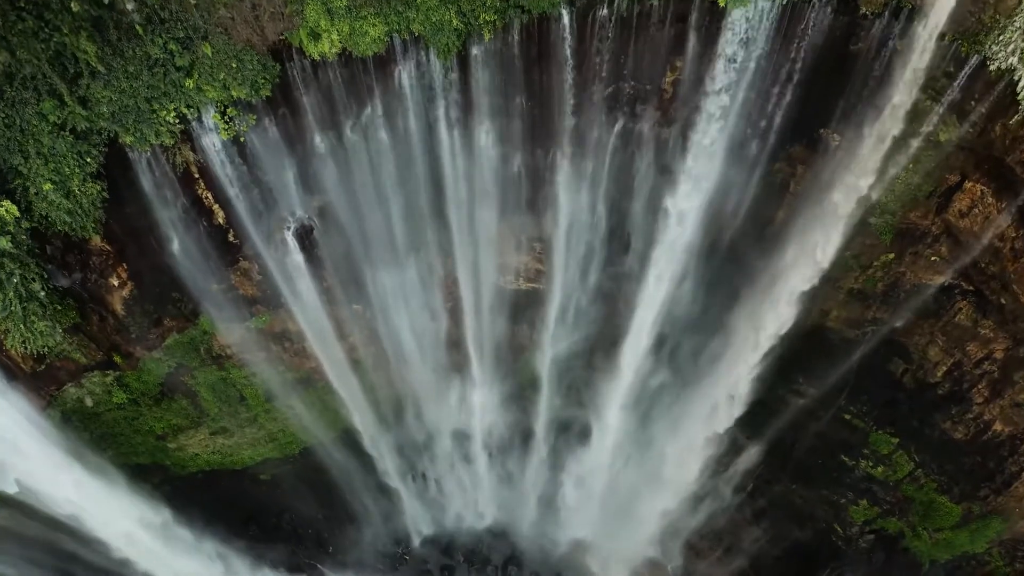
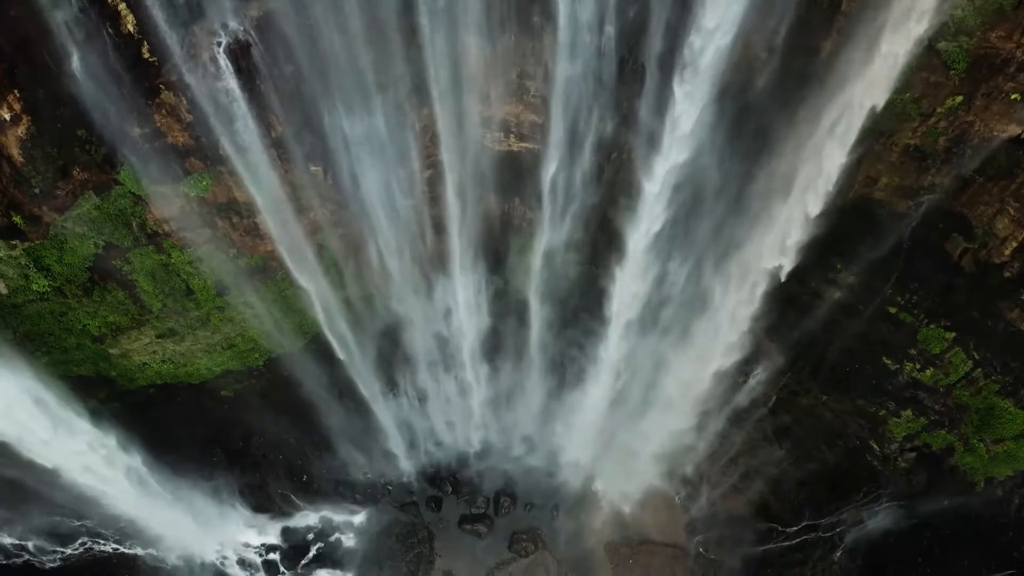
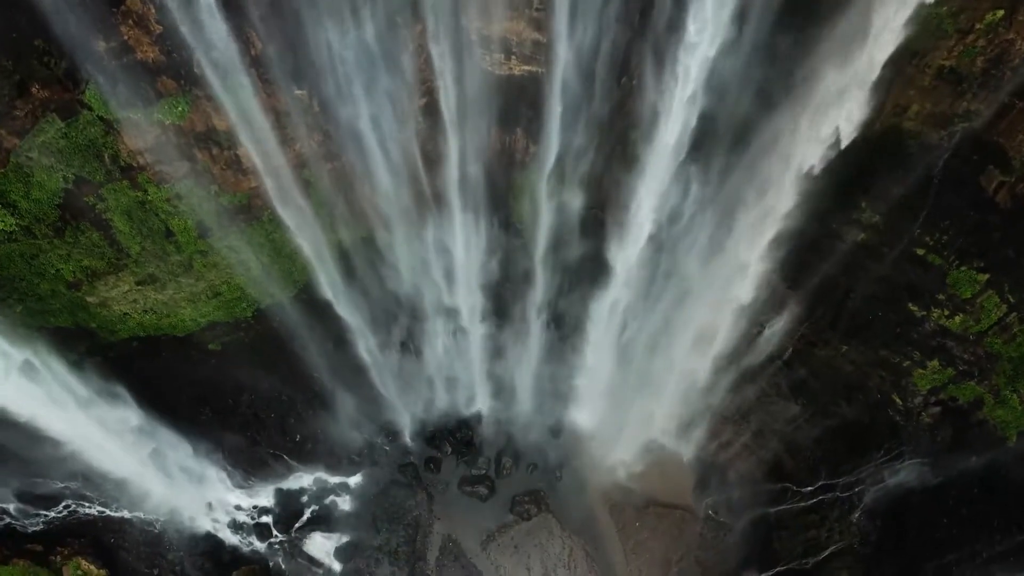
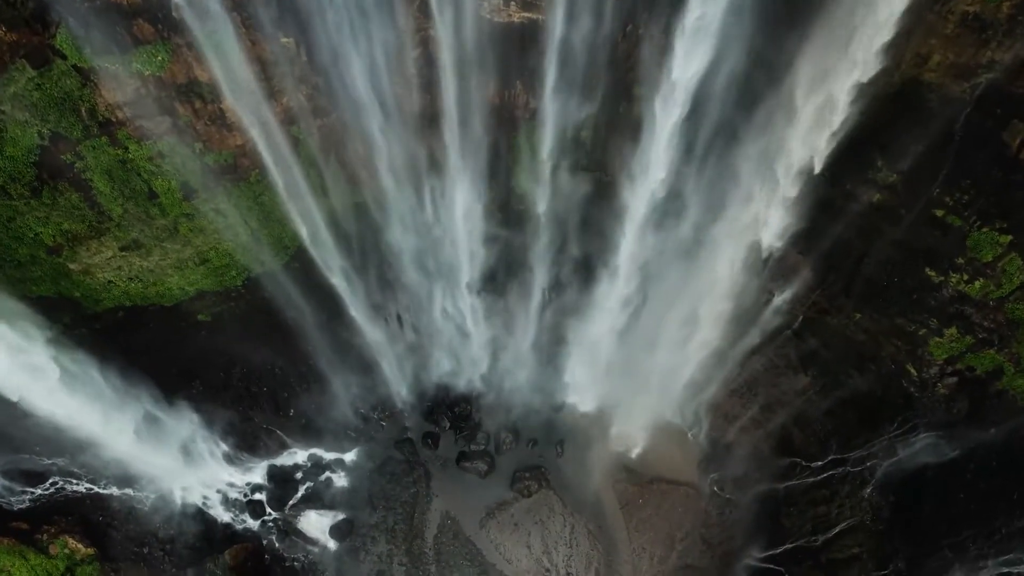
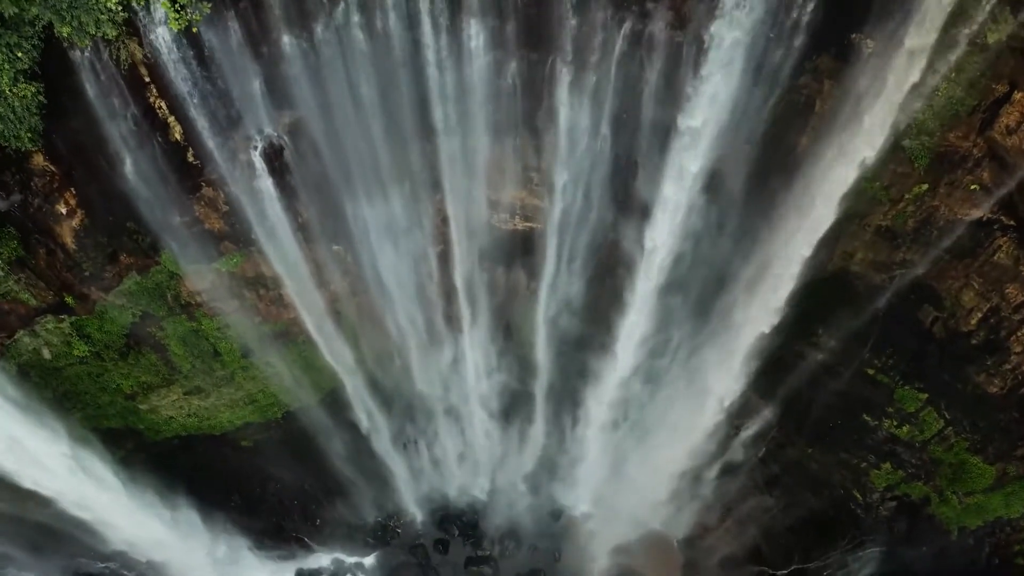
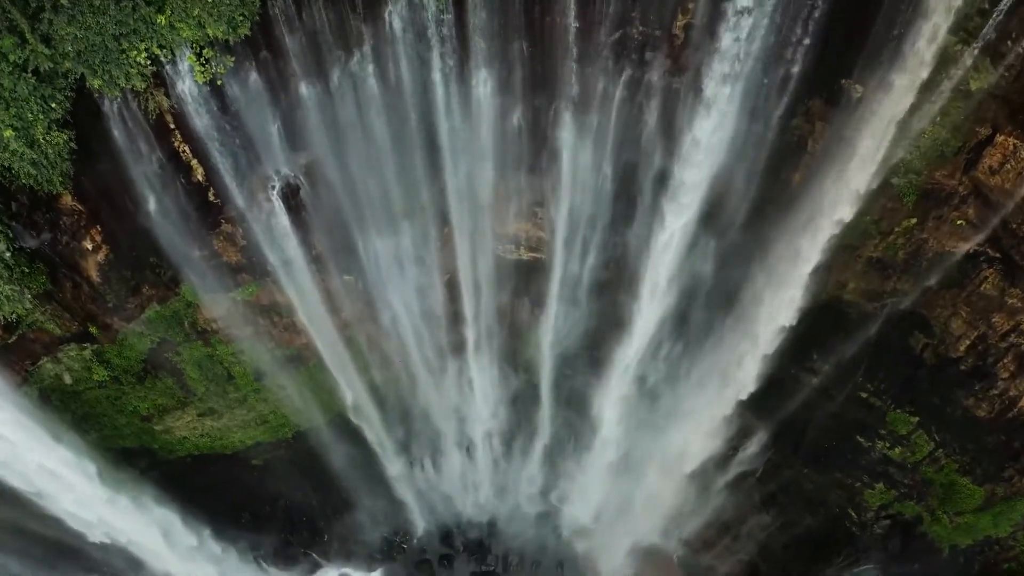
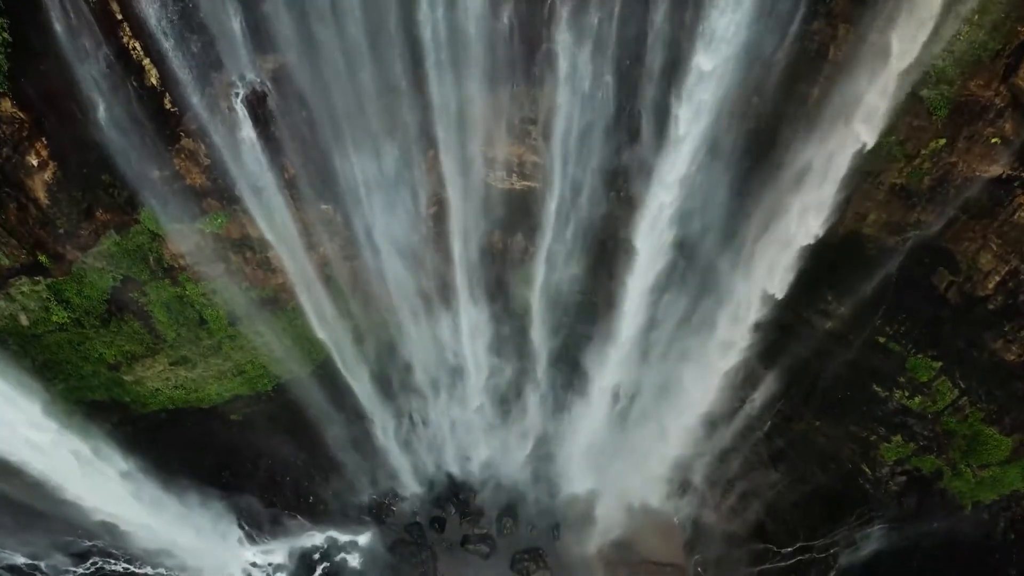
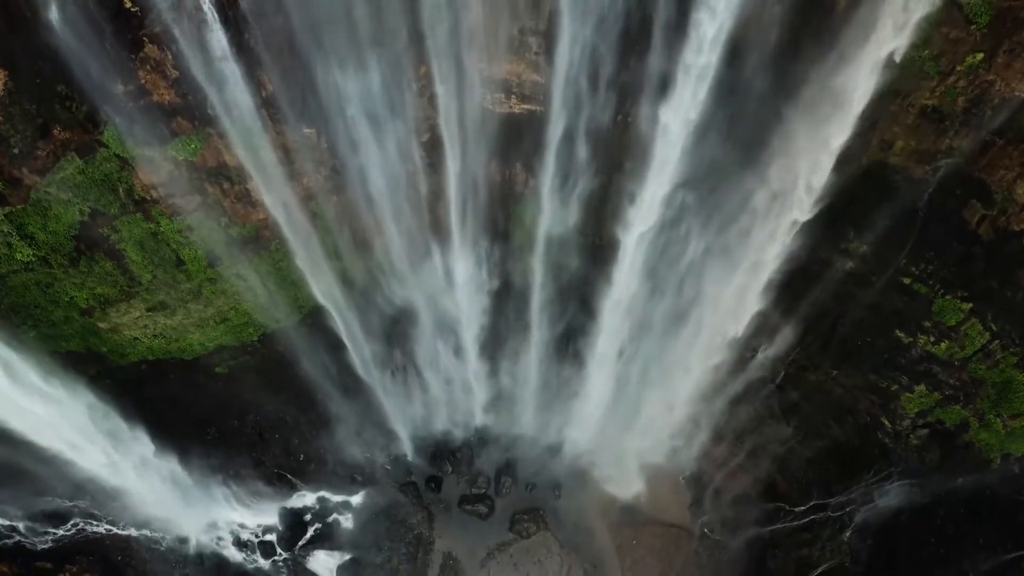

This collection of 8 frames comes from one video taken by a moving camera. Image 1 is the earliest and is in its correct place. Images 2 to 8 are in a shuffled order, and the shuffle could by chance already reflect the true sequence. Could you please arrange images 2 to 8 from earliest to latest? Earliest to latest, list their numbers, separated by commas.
6, 5, 7, 2, 8, 3, 4
